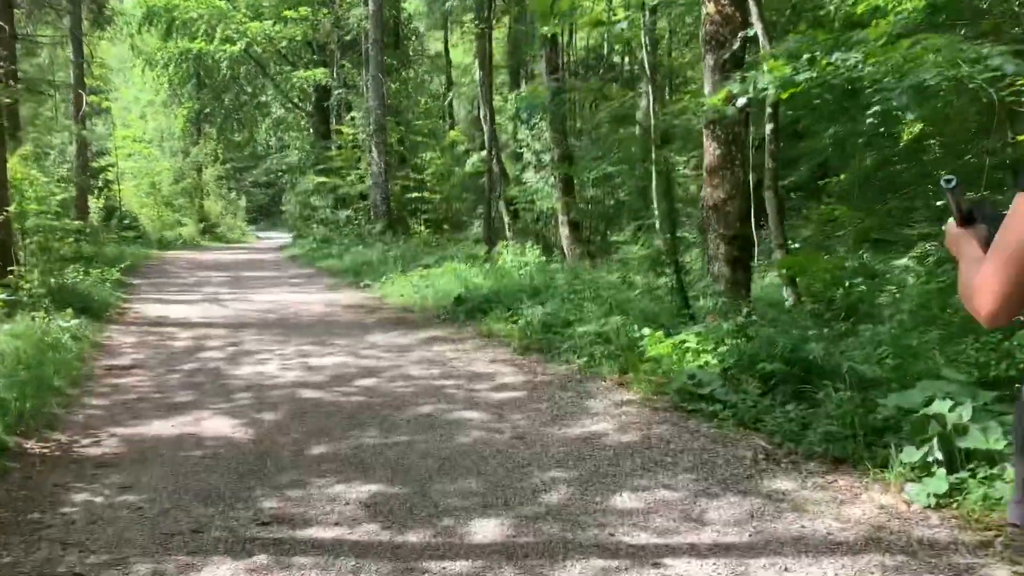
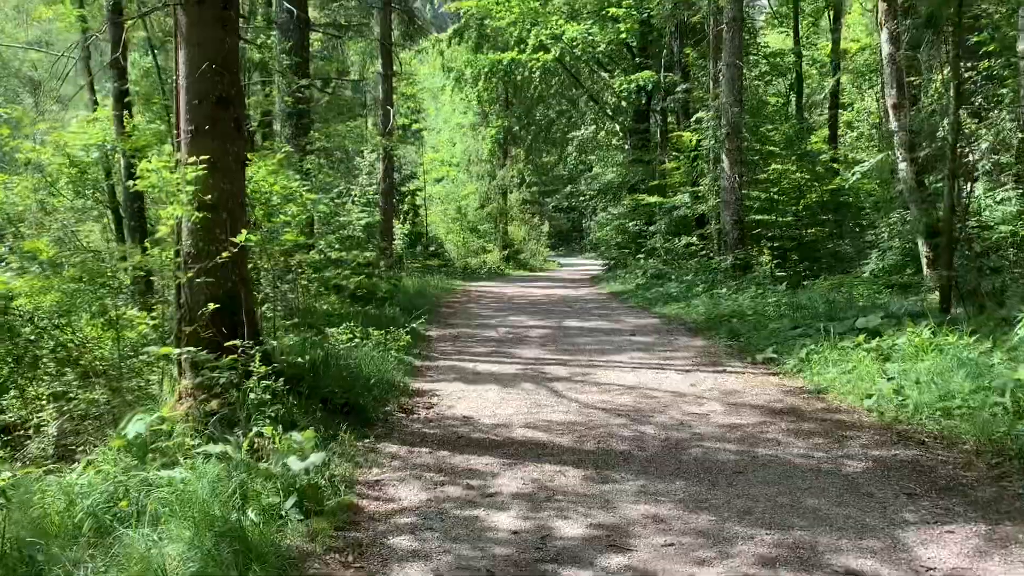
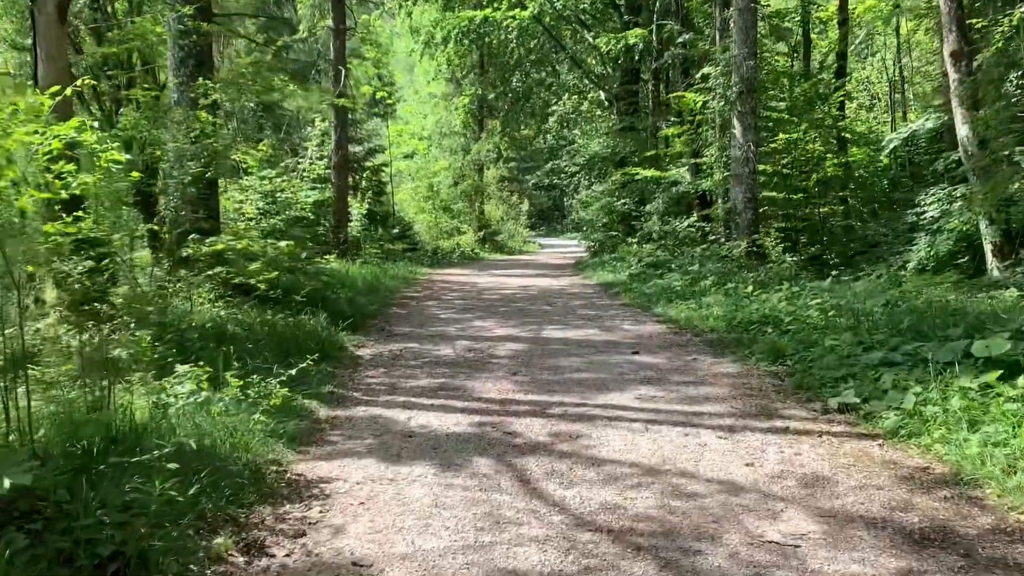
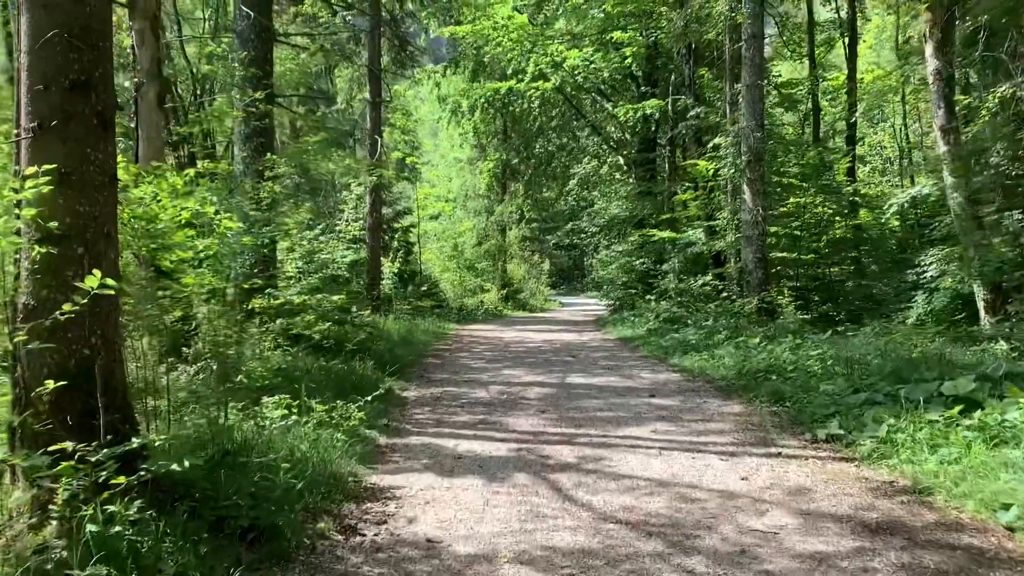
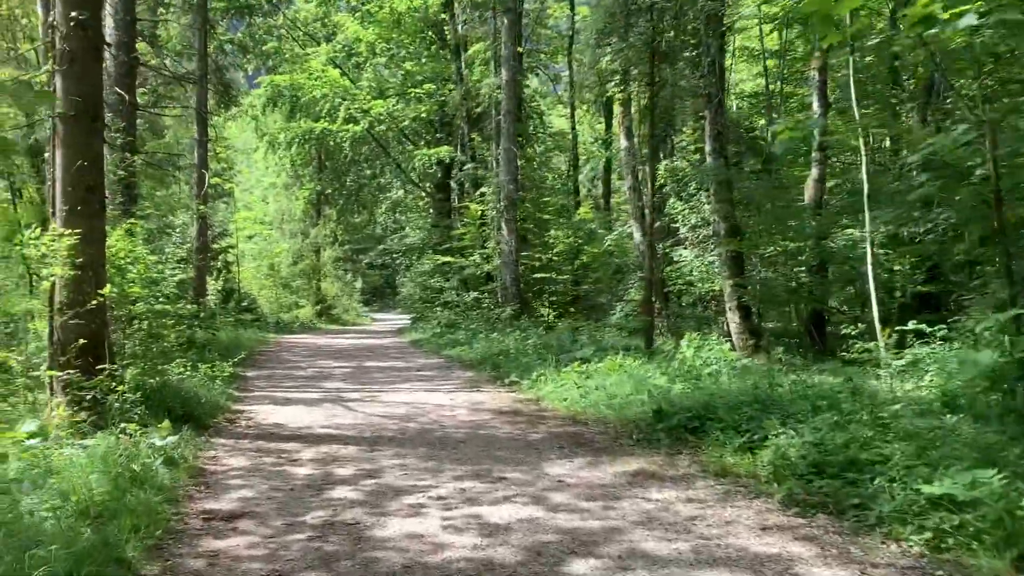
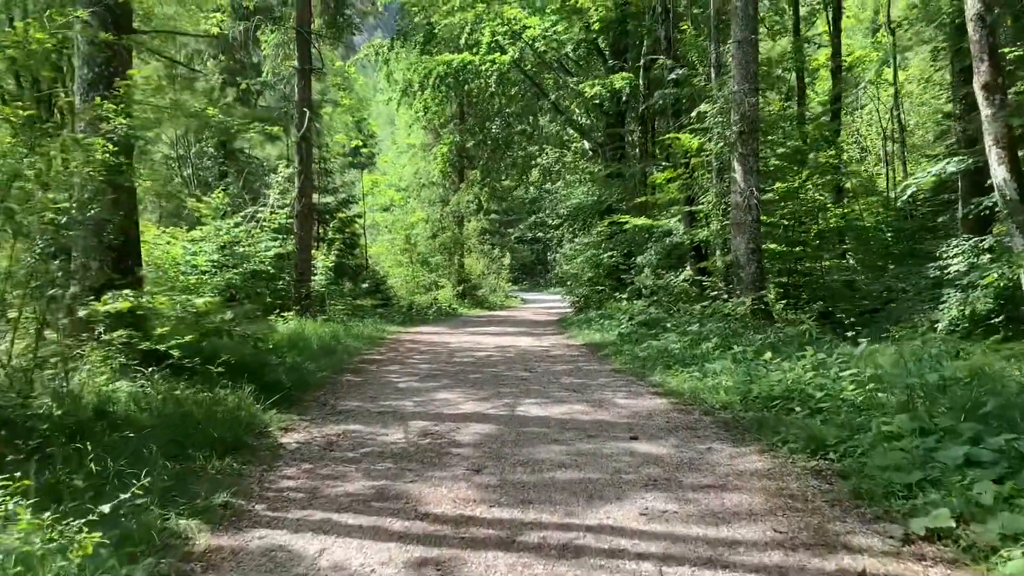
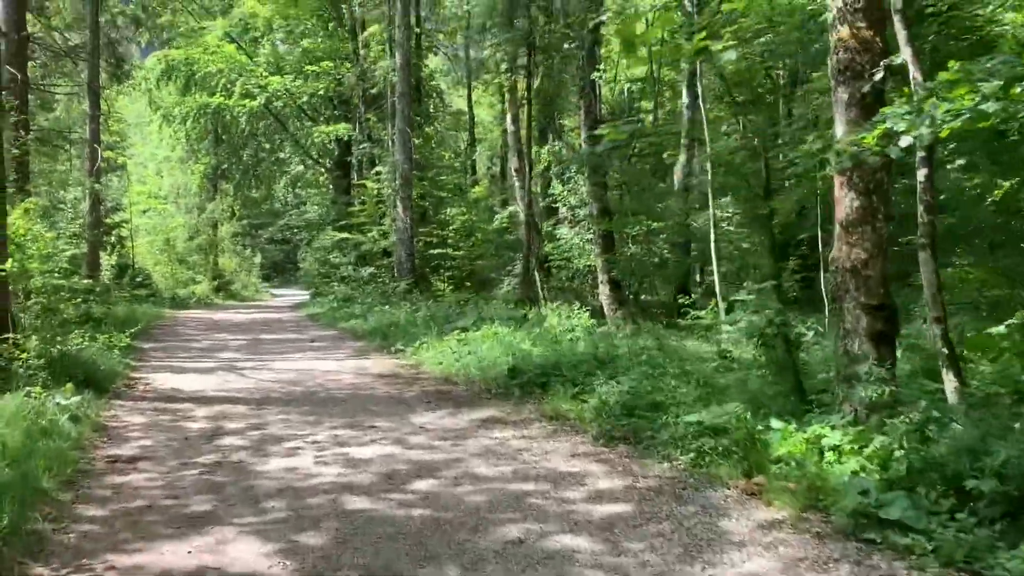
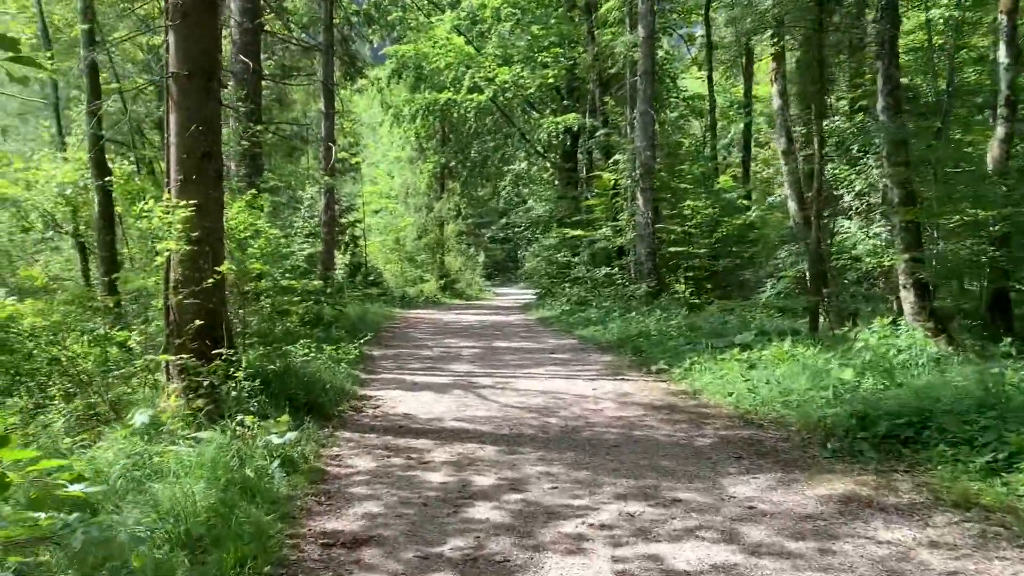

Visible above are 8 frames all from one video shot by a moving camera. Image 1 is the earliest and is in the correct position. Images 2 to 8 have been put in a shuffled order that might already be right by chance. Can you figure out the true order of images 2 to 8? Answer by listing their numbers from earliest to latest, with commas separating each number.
7, 5, 8, 2, 4, 3, 6
